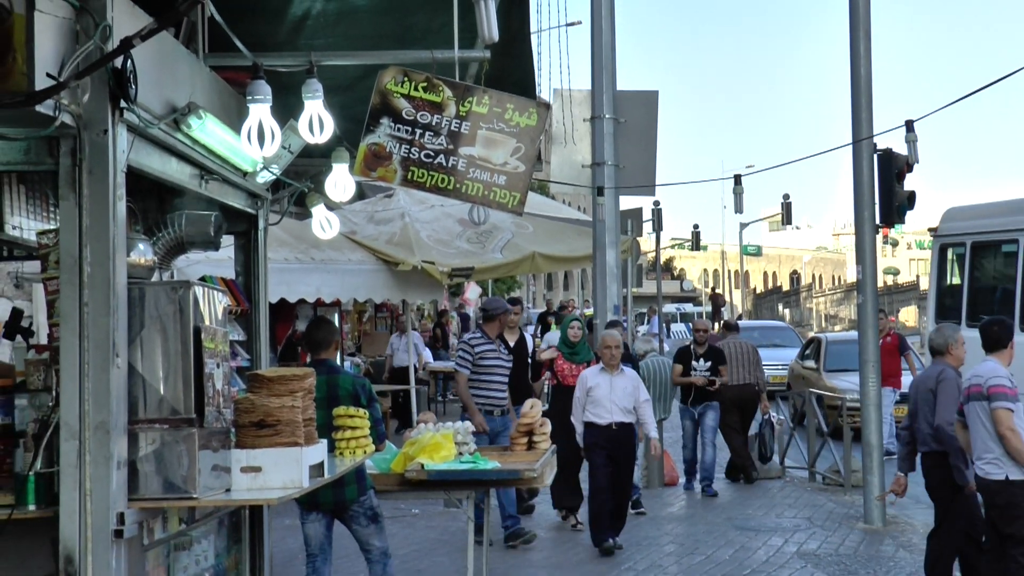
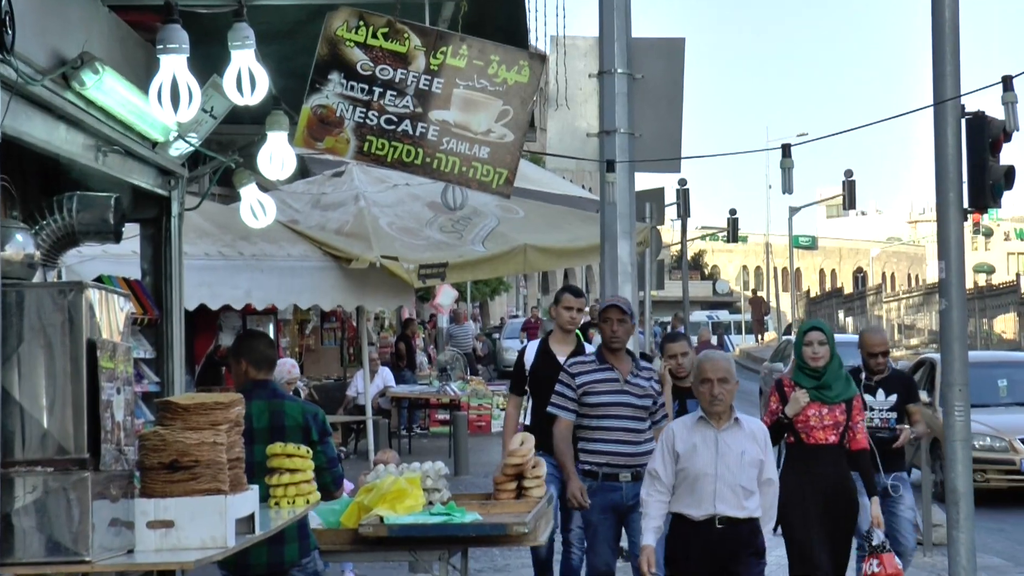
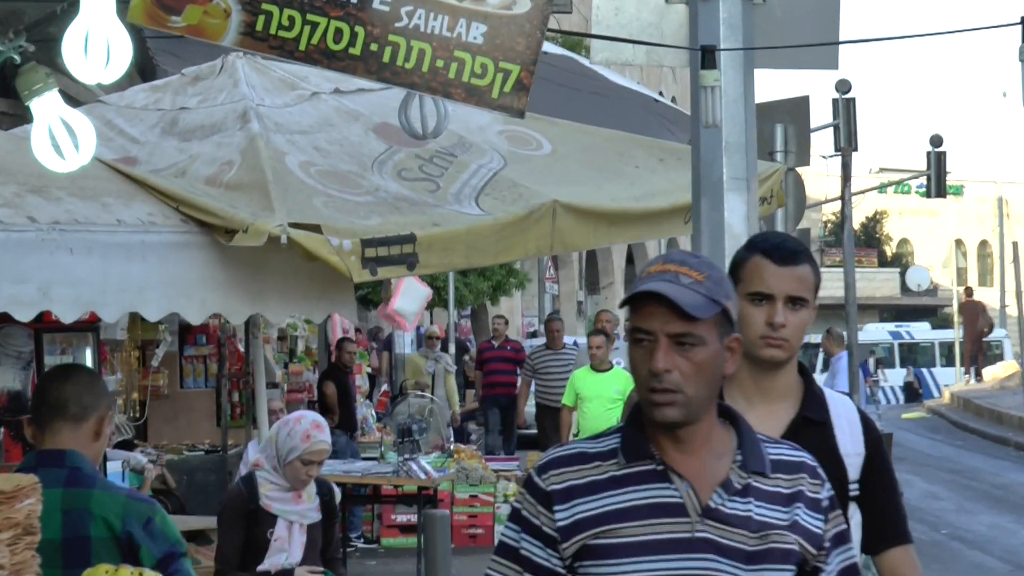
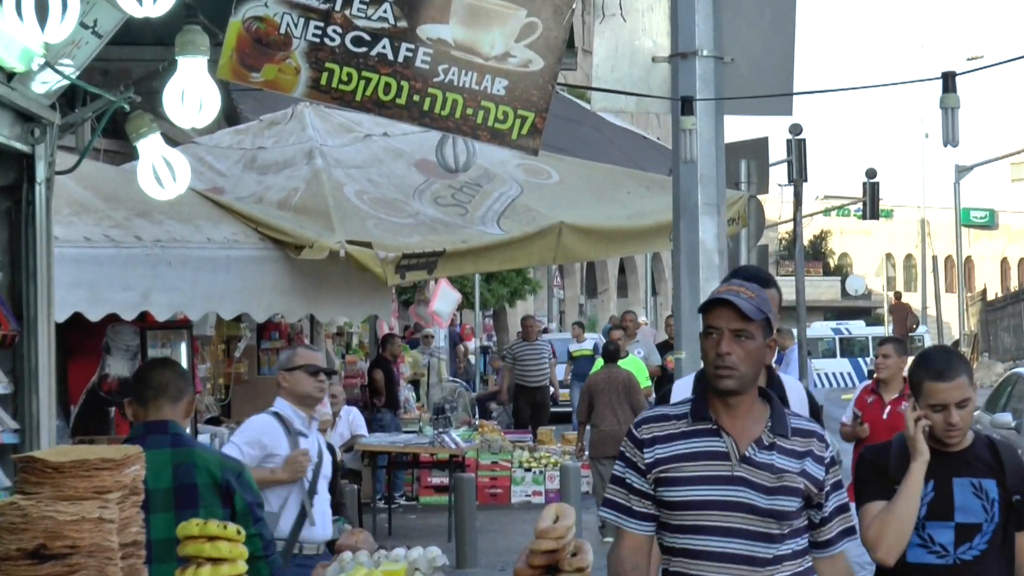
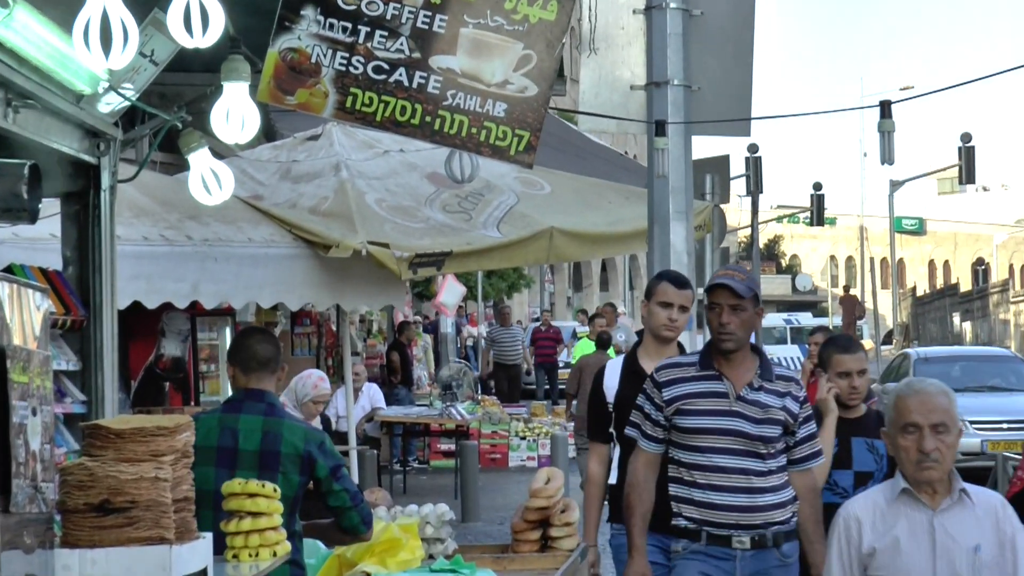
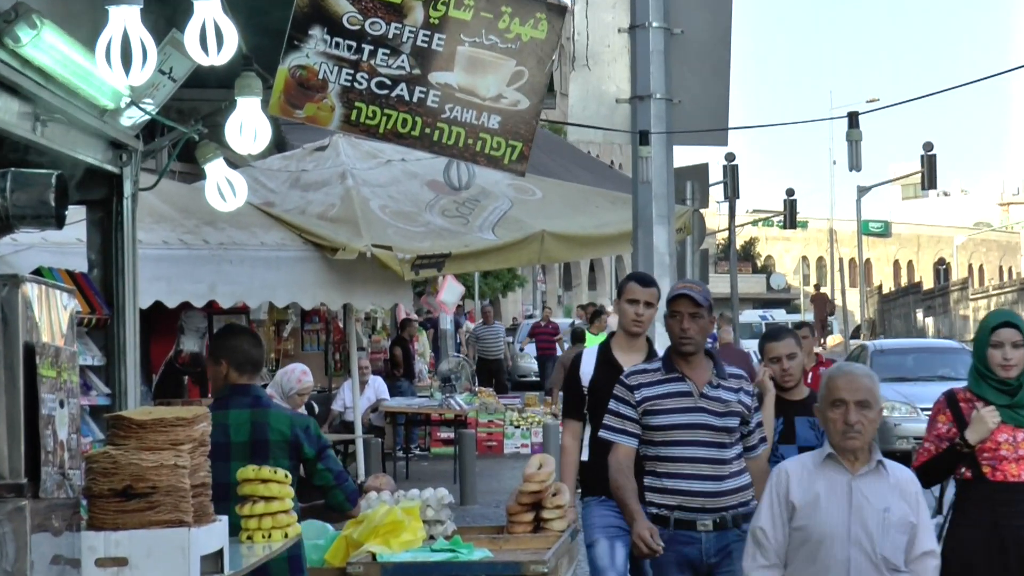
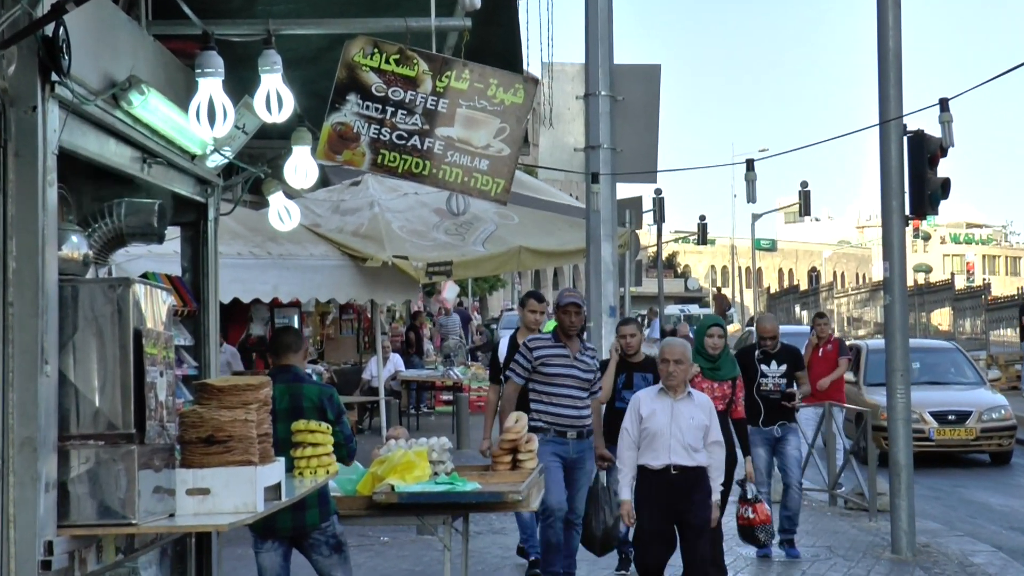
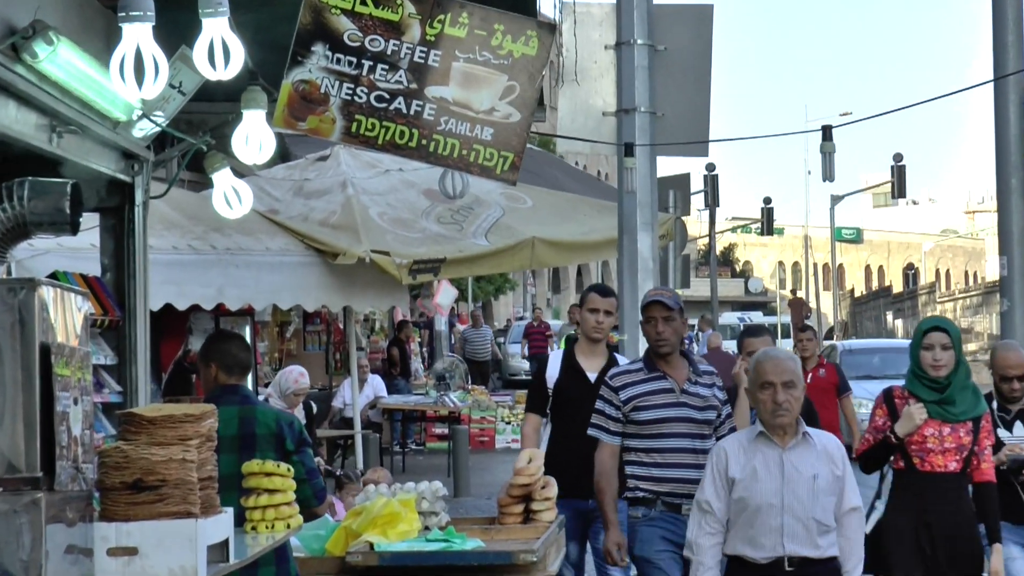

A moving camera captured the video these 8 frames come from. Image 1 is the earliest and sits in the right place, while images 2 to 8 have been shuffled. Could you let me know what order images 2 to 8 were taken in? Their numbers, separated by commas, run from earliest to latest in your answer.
7, 2, 8, 6, 5, 4, 3
